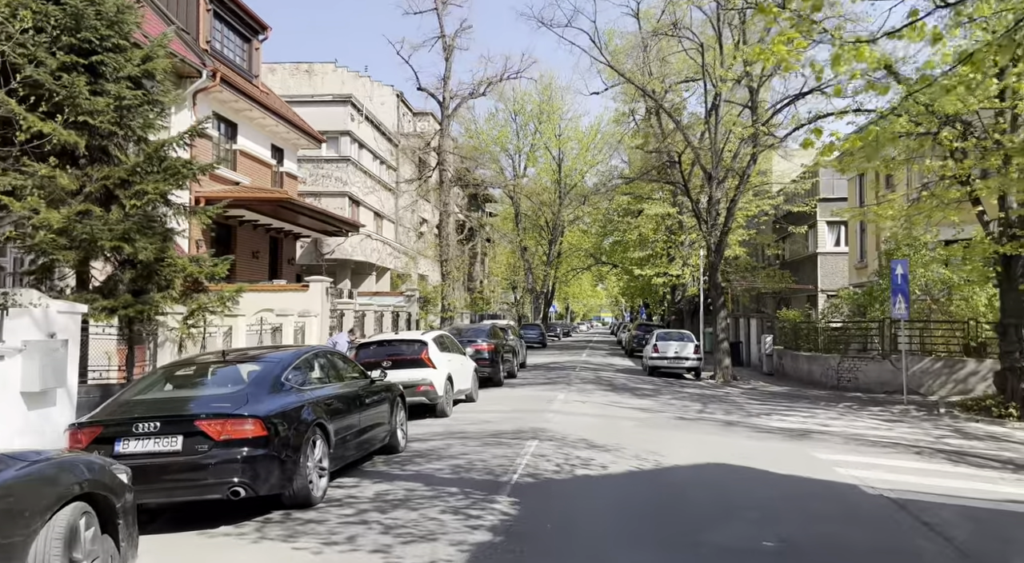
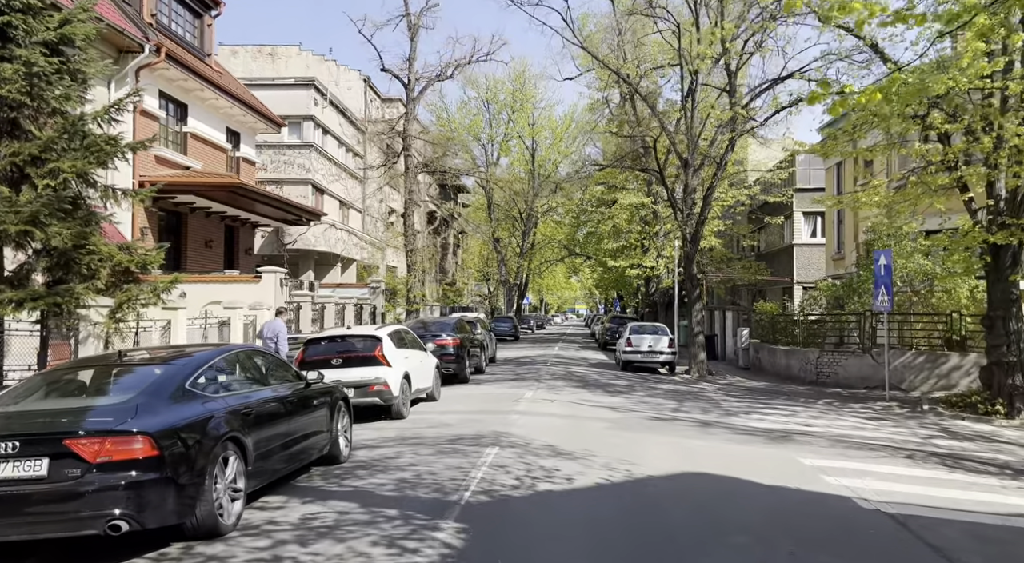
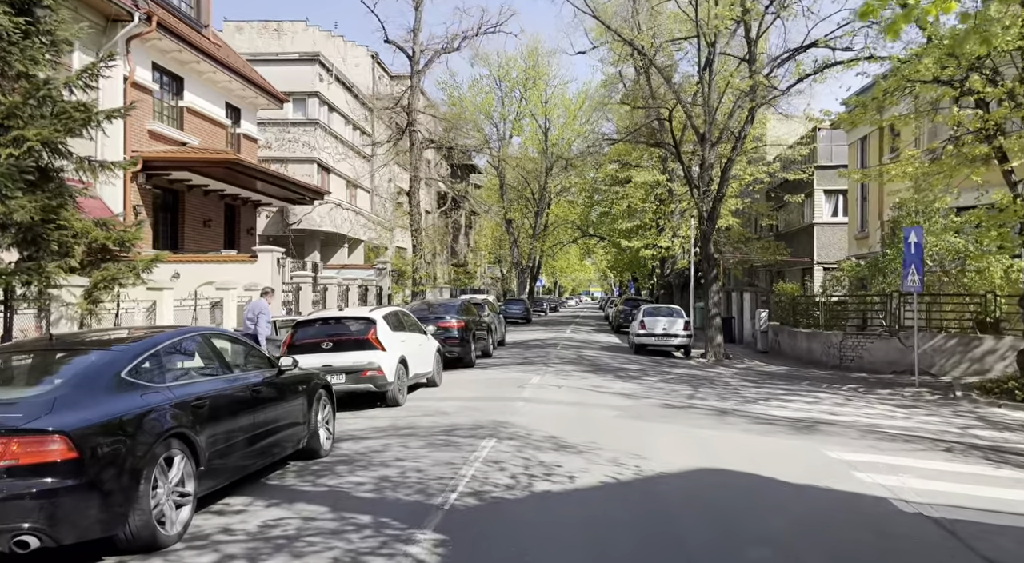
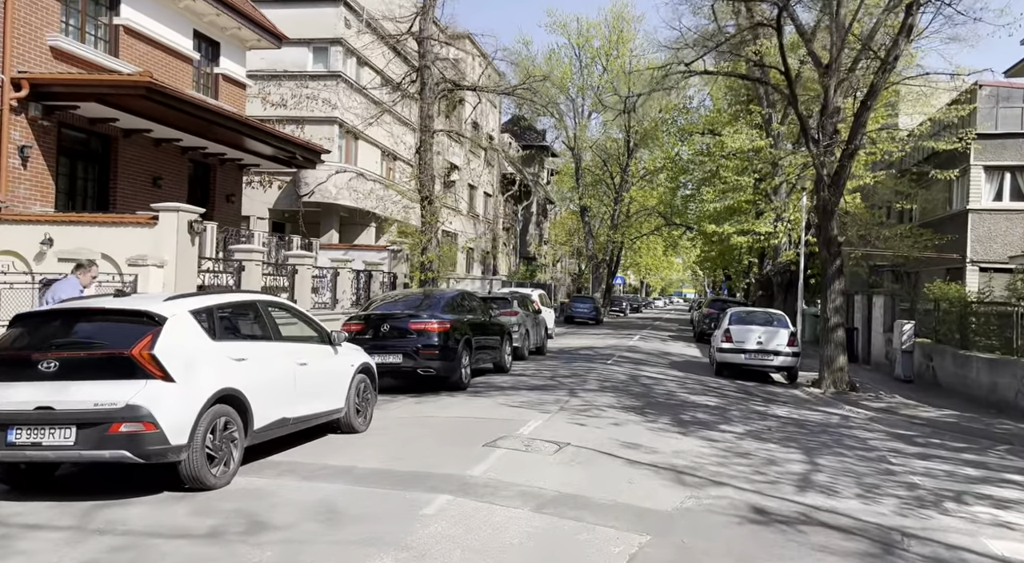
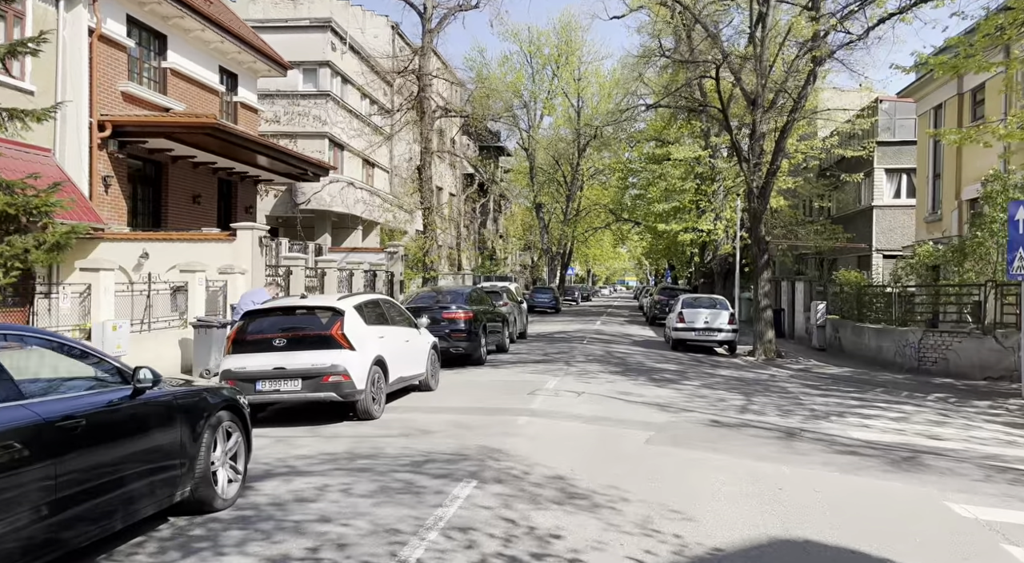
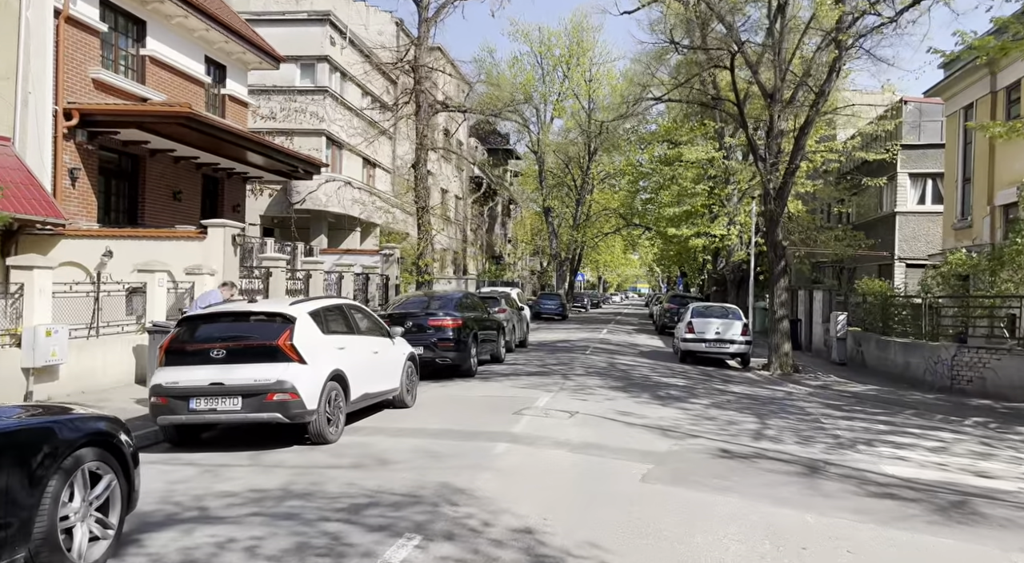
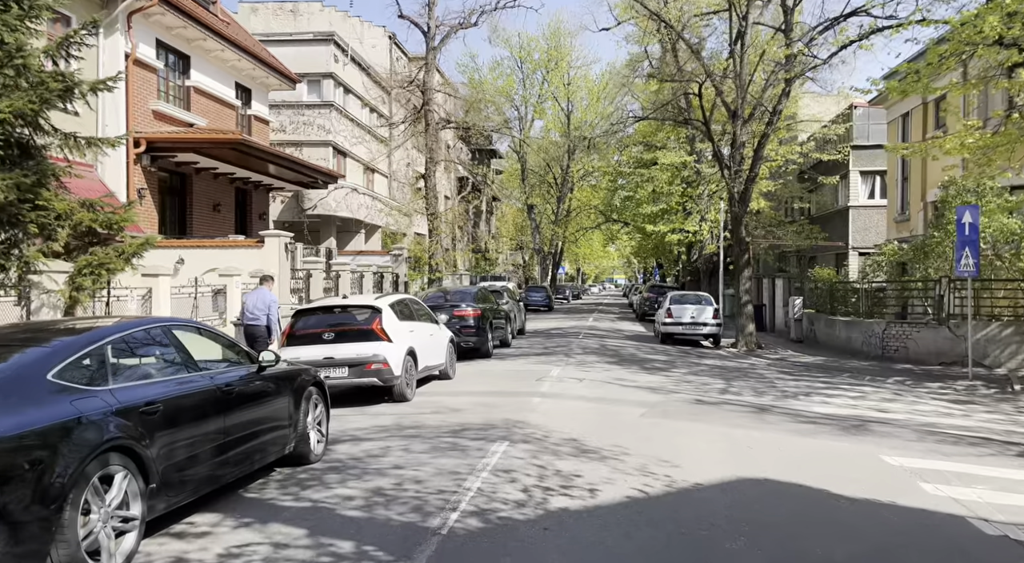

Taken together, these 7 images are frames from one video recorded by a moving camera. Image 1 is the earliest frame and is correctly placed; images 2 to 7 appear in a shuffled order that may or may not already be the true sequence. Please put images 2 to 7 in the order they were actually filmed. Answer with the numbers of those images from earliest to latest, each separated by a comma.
2, 3, 7, 5, 6, 4
